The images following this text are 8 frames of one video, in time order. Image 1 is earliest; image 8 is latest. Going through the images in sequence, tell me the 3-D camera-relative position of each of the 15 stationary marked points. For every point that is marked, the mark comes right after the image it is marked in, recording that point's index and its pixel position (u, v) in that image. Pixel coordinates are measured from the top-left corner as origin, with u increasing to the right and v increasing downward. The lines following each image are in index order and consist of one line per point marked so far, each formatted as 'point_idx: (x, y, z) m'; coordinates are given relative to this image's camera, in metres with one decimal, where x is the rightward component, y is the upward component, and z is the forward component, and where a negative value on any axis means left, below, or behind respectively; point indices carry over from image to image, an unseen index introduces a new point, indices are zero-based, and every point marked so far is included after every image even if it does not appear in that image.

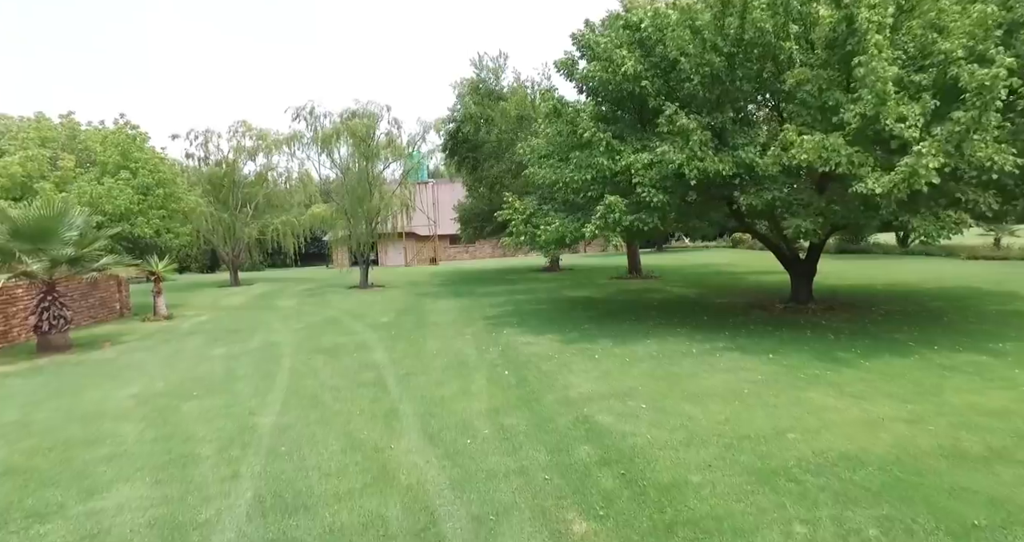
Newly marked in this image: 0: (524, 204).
0: (+0.3, +1.5, +12.8) m
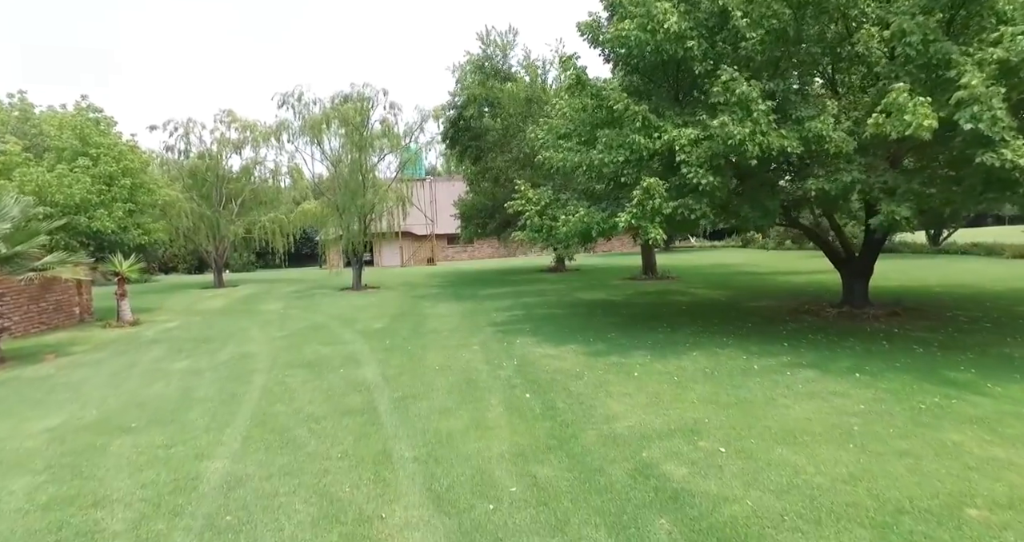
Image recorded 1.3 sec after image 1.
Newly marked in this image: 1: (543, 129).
0: (+0.5, +1.5, +11.2) m
1: (+0.7, +3.0, +12.7) m
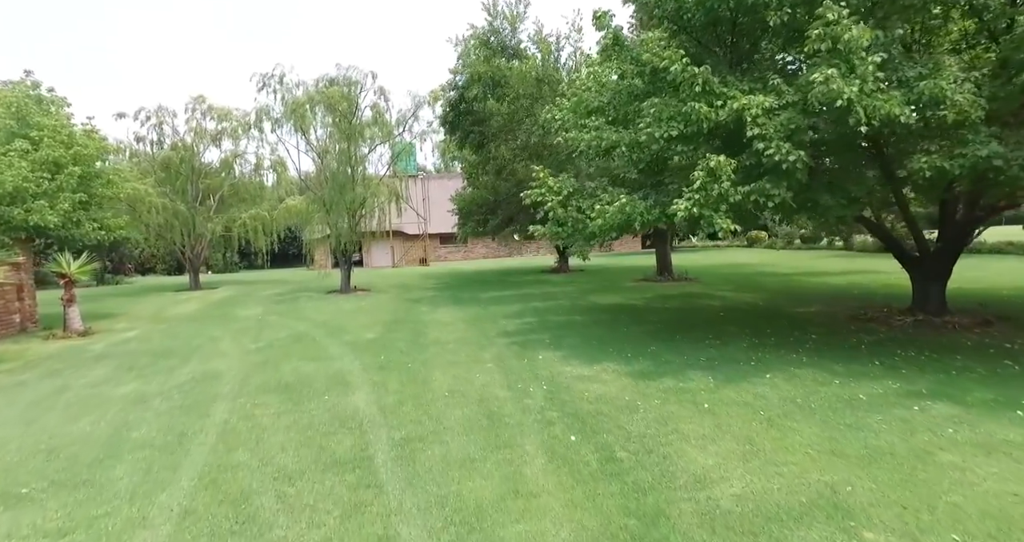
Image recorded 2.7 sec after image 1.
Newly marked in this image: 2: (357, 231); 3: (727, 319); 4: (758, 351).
0: (+0.8, +1.5, +9.6) m
1: (+1.0, +3.0, +11.1) m
2: (-5.1, +1.3, +19.2) m
3: (+3.8, -0.8, +10.5) m
4: (+3.2, -1.0, +7.7) m
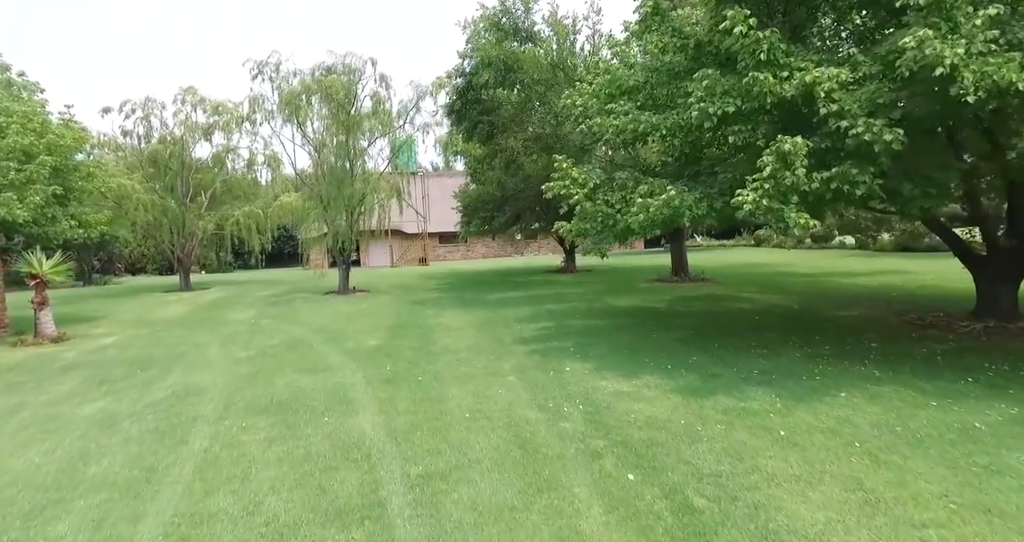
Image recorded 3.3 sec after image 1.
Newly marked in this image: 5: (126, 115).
0: (+1.0, +1.5, +8.6) m
1: (+1.2, +3.0, +10.2) m
2: (-4.9, +1.3, +18.2) m
3: (+4.1, -0.8, +9.6) m
4: (+3.5, -1.0, +6.8) m
5: (-12.7, +5.1, +19.5) m
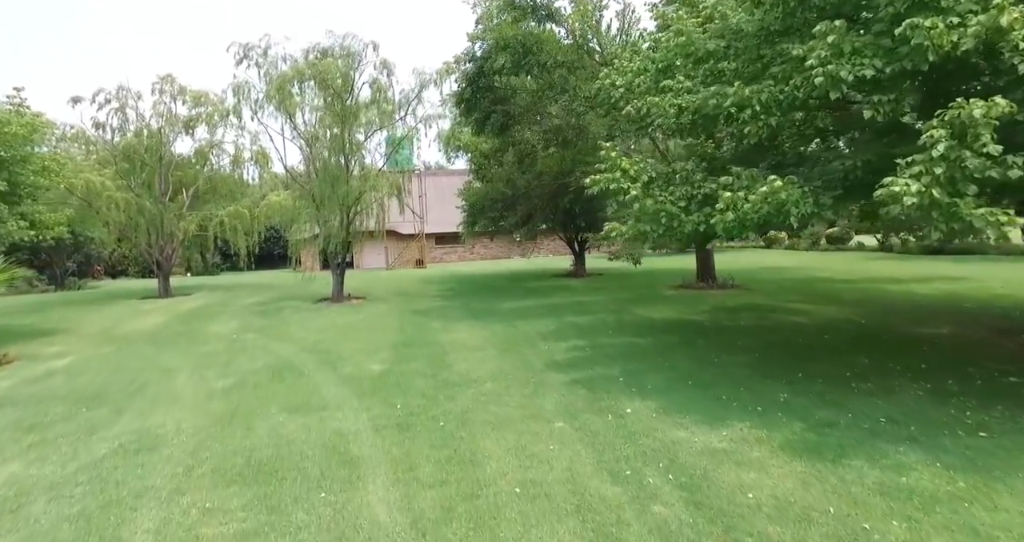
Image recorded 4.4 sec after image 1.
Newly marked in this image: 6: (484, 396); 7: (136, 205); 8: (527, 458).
0: (+1.5, +1.3, +7.1) m
1: (+1.6, +2.9, +8.6) m
2: (-4.6, +1.1, +16.6) m
3: (+4.5, -1.0, +8.1) m
4: (+3.9, -1.2, +5.3) m
5: (-12.4, +5.0, +17.8) m
6: (-0.3, -1.4, +6.7) m
7: (-12.0, +2.1, +19.0) m
8: (+0.1, -1.5, +4.7) m
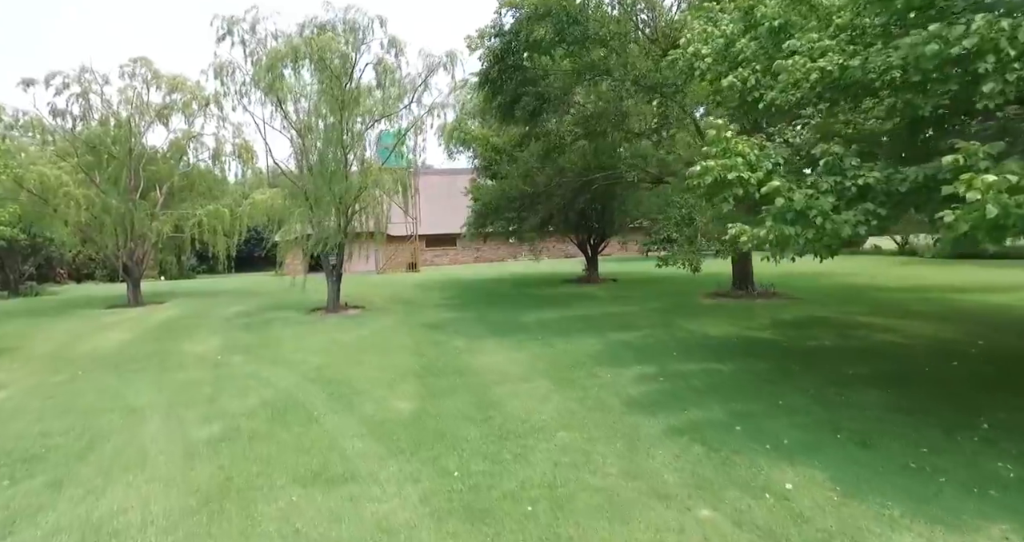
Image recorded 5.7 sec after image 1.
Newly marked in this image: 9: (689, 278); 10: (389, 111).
0: (+2.2, +1.2, +5.4) m
1: (+2.4, +2.7, +7.0) m
2: (-4.1, +1.0, +14.8) m
3: (+5.2, -1.1, +6.5) m
4: (+4.8, -1.3, +3.7) m
5: (-12.0, +4.8, +15.7) m
6: (+0.4, -1.5, +4.9) m
7: (-11.7, +2.0, +16.9) m
8: (+1.0, -1.6, +3.0) m
9: (+5.2, -0.2, +17.5) m
10: (-3.0, +3.9, +14.6) m
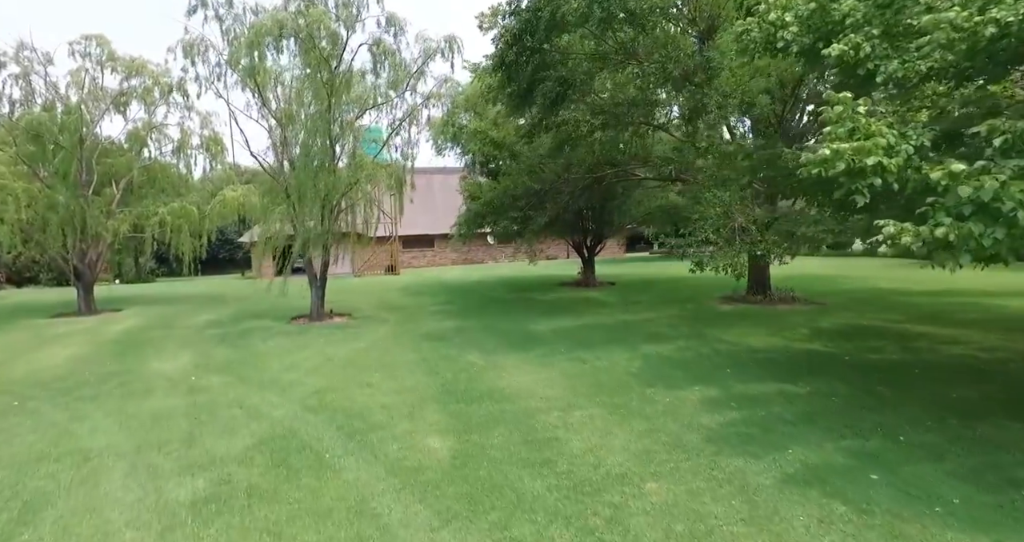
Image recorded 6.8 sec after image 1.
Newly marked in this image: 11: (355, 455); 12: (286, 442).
0: (+2.8, +1.1, +4.4) m
1: (+2.9, +2.6, +5.9) m
2: (-4.0, +0.9, +13.3) m
3: (+5.7, -1.2, +5.6) m
4: (+5.5, -1.4, +2.8) m
5: (-12.0, +4.7, +13.8) m
6: (+1.1, -1.6, +3.7) m
7: (-11.7, +1.9, +15.1) m
8: (+1.7, -1.6, +1.9) m
9: (+5.1, -0.3, +16.6) m
10: (-2.9, +3.8, +13.2) m
11: (-1.4, -1.6, +5.1) m
12: (-2.1, -1.6, +5.5) m
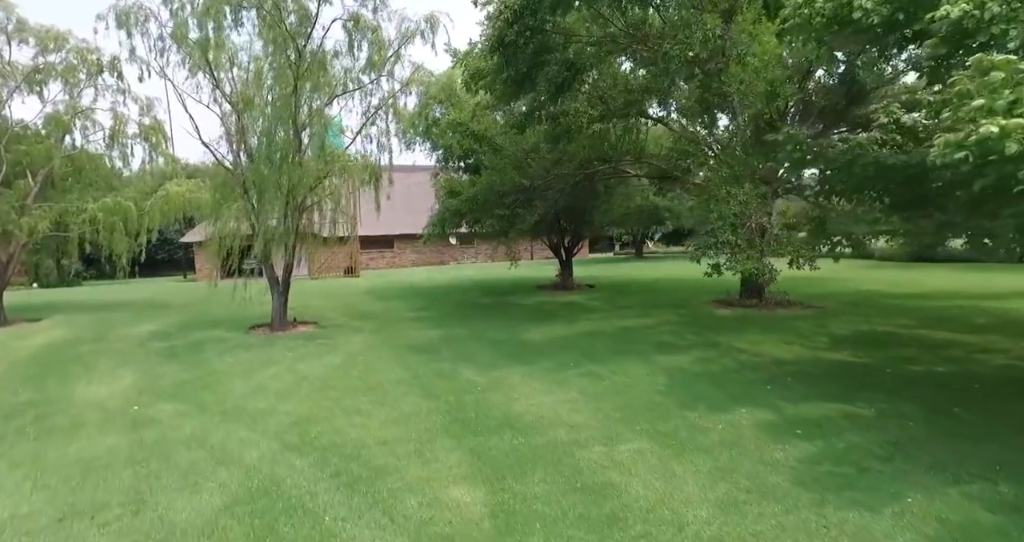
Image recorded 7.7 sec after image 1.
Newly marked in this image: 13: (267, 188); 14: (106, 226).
0: (+3.2, +1.1, +3.5) m
1: (+3.2, +2.6, +5.1) m
2: (-4.3, +0.8, +11.9) m
3: (+6.1, -1.3, +5.0) m
4: (+6.0, -1.4, +2.1) m
5: (-12.2, +4.6, +11.7) m
6: (+1.6, -1.6, +2.8) m
7: (-12.1, +1.8, +13.0) m
8: (+2.3, -1.7, +1.0) m
9: (+4.6, -0.3, +15.9) m
10: (-3.2, +3.8, +11.9) m
11: (-1.0, -1.6, +3.9) m
12: (-1.8, -1.6, +4.3) m
13: (-4.6, +1.6, +11.2) m
14: (-10.2, +1.1, +15.2) m
